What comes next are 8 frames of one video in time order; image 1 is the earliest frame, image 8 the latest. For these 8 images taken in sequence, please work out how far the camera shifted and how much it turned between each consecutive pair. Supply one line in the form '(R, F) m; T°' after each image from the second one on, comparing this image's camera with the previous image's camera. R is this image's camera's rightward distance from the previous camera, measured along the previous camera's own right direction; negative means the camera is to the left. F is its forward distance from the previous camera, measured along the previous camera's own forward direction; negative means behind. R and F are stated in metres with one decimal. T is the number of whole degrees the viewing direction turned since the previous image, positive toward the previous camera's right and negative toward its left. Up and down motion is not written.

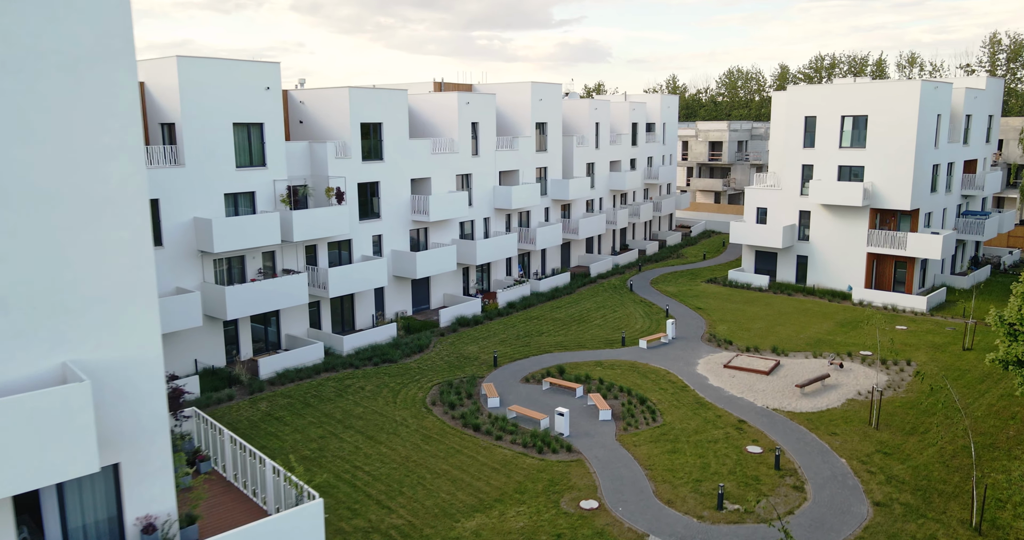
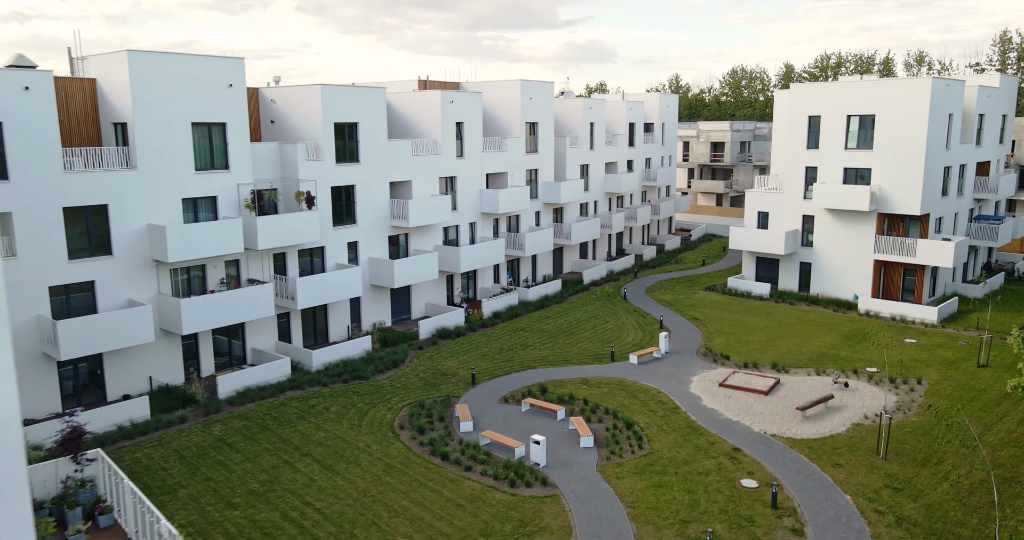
(+0.9, +2.1) m; 0°
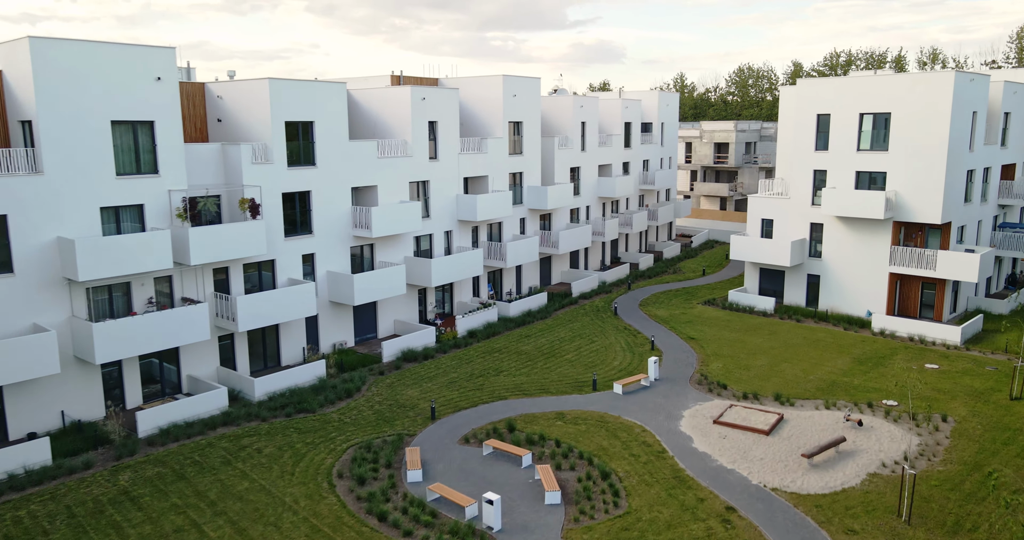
(+1.4, +3.5) m; -1°
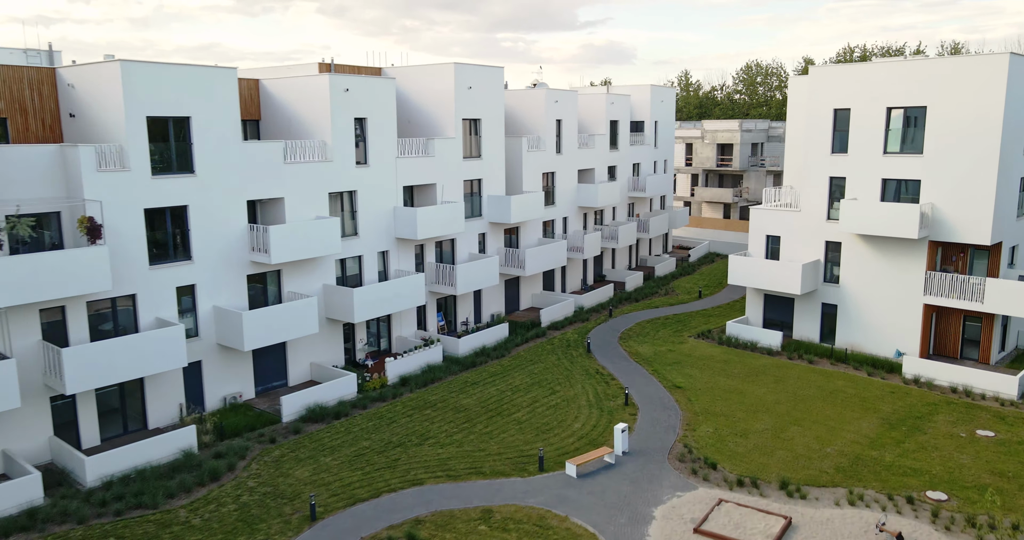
(+2.4, +6.7) m; -1°
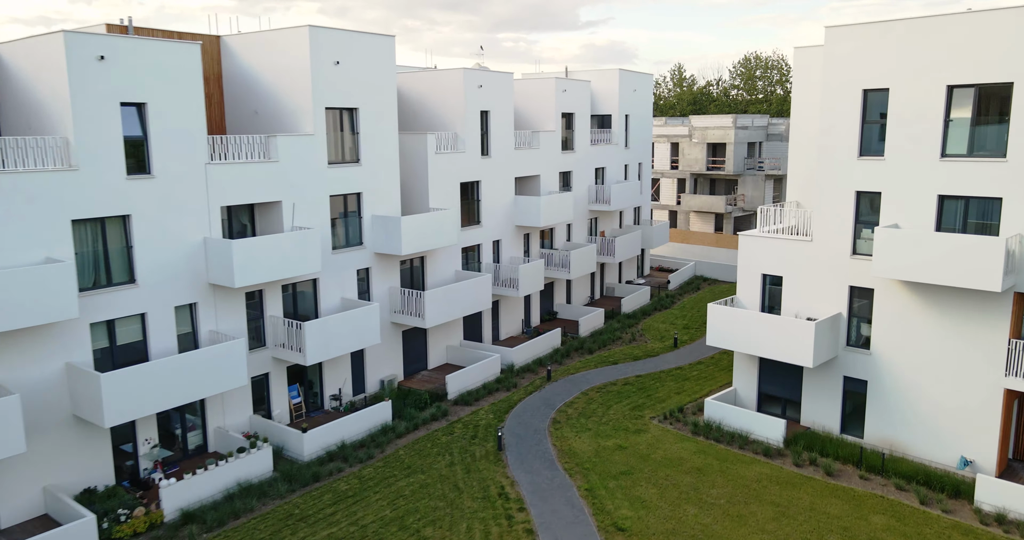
(+3.5, +10.3) m; 0°
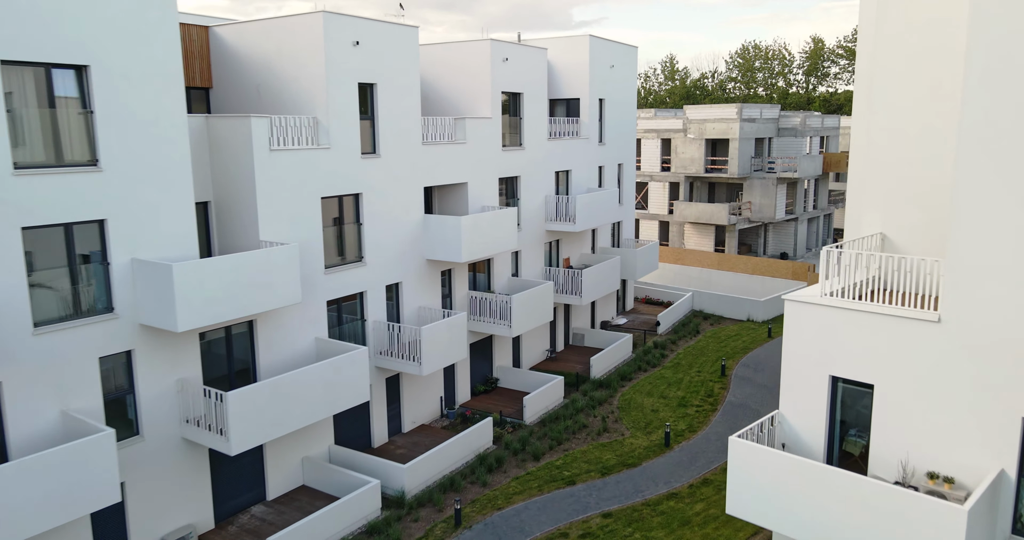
(+2.3, +11.1) m; +1°
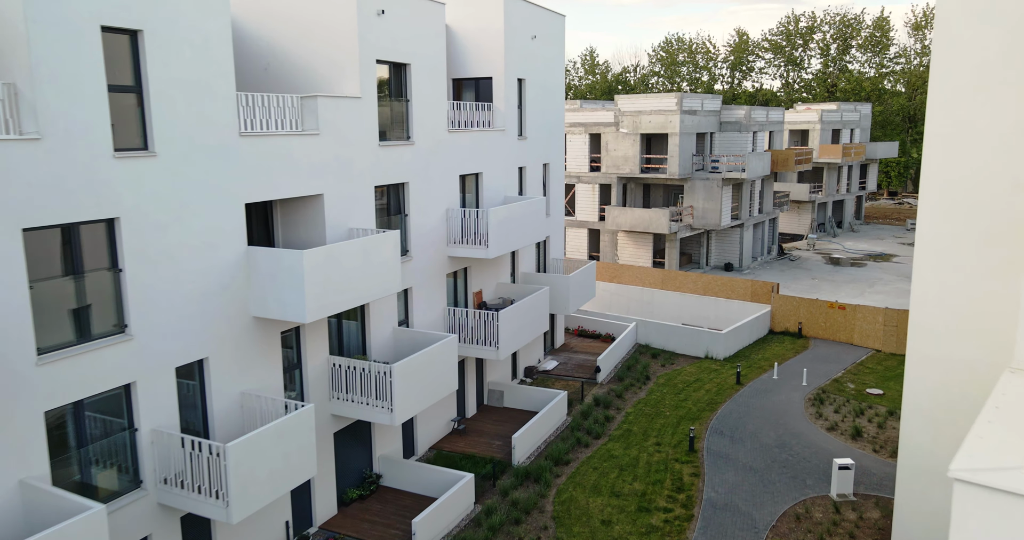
(+0.8, +7.6) m; +6°
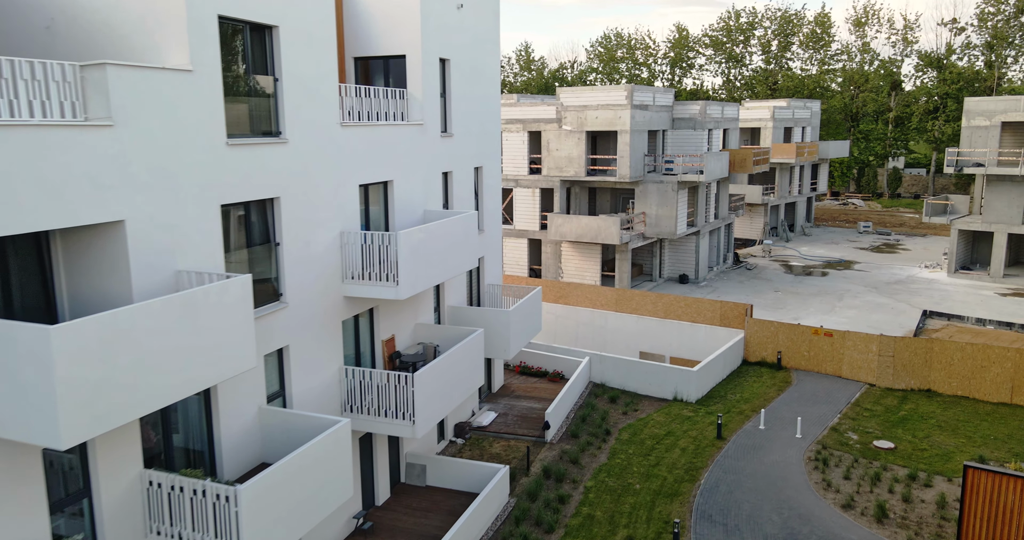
(+0.3, +5.3) m; +5°
